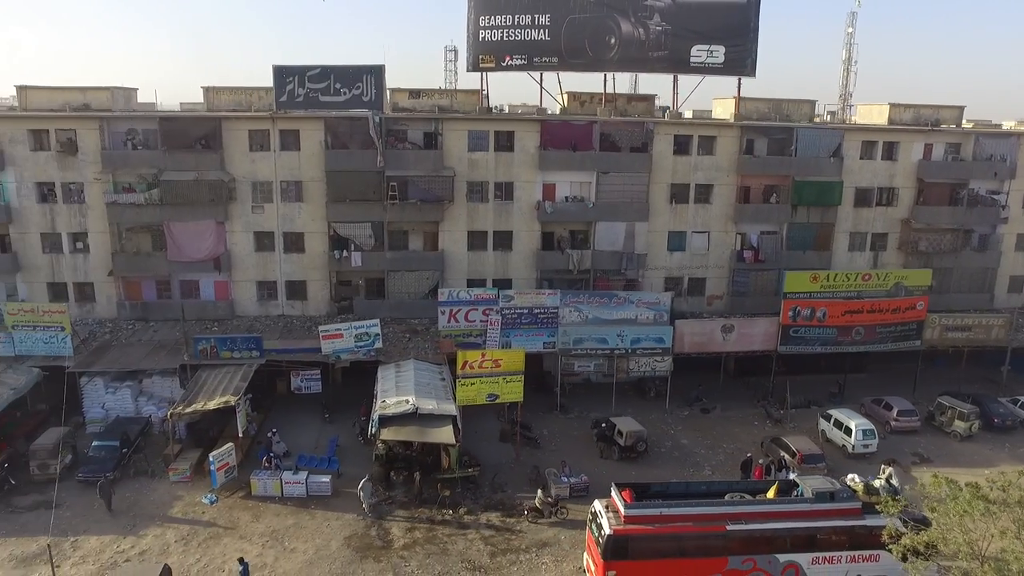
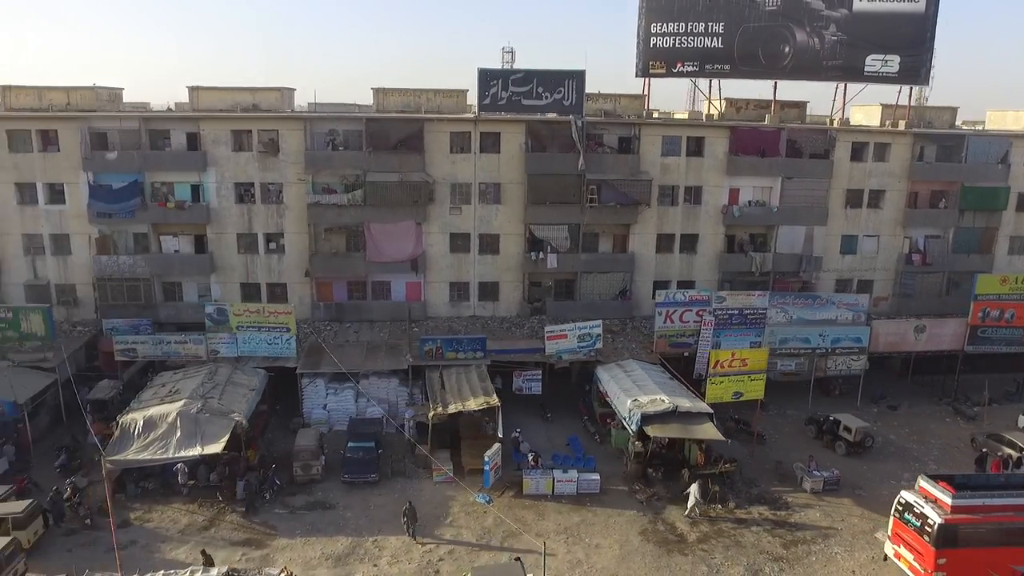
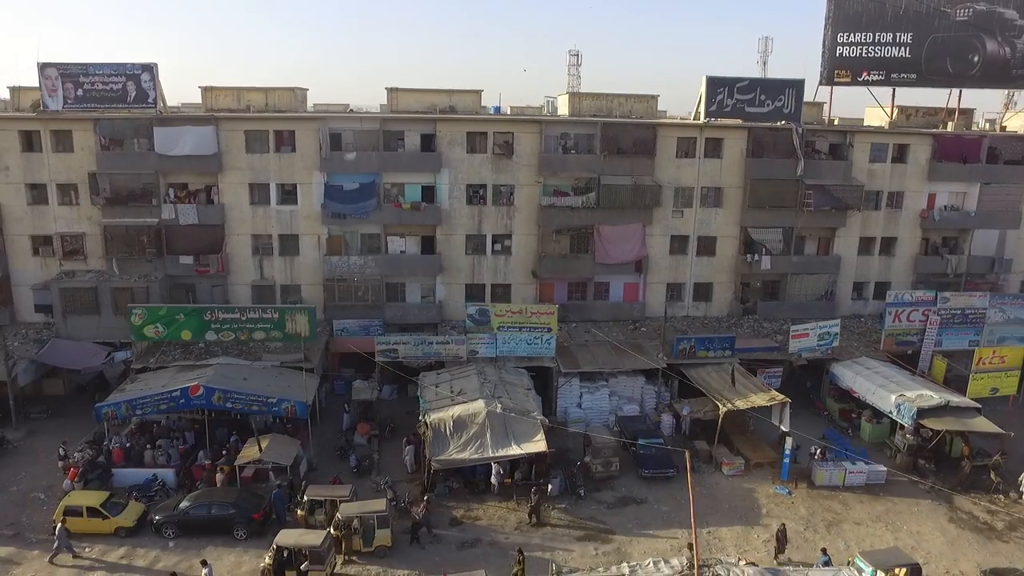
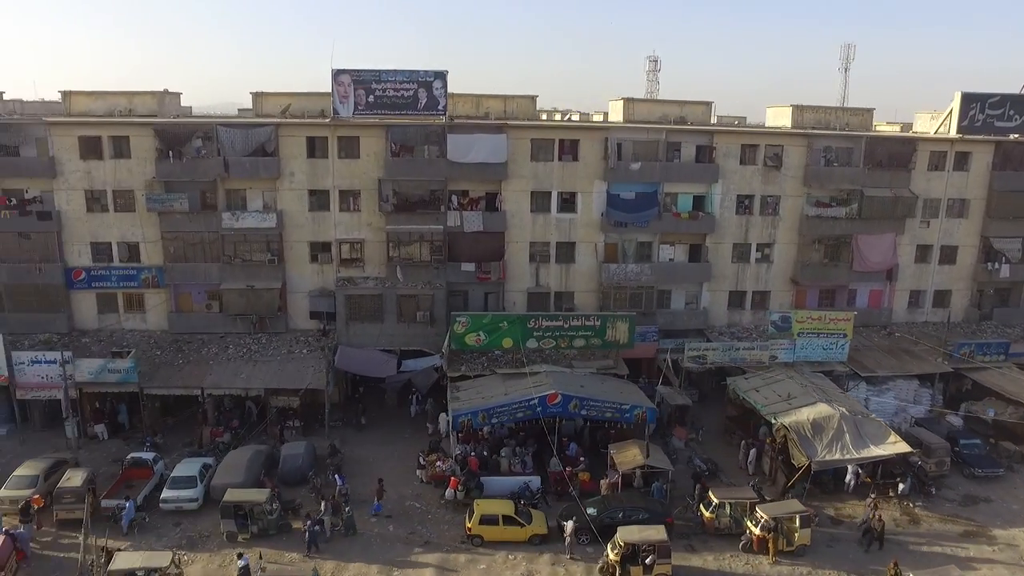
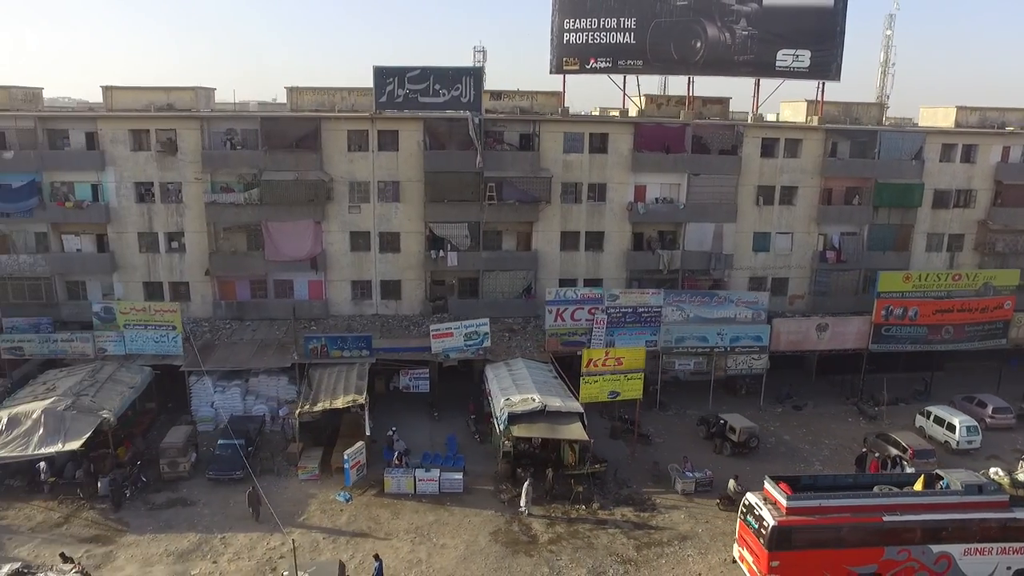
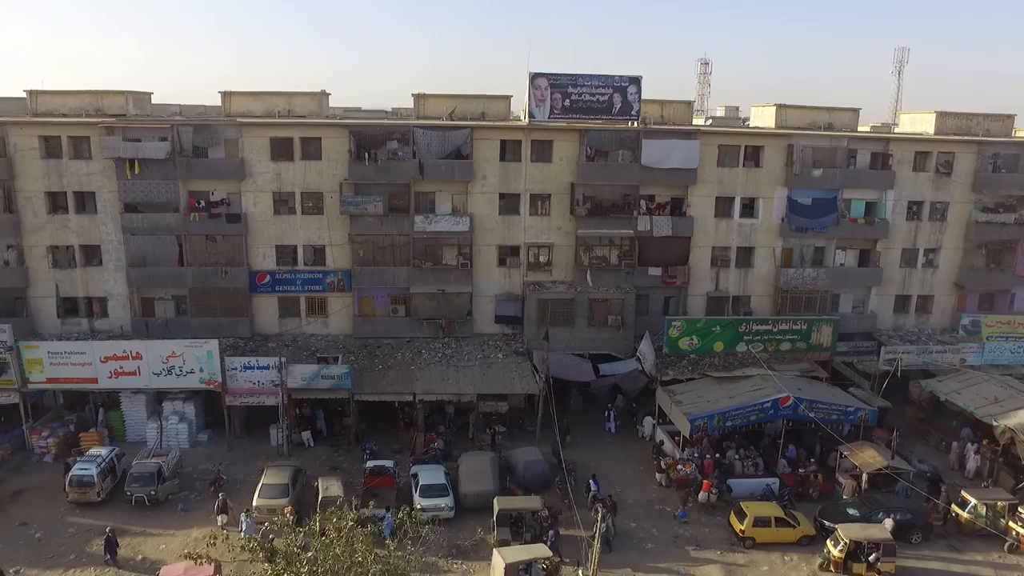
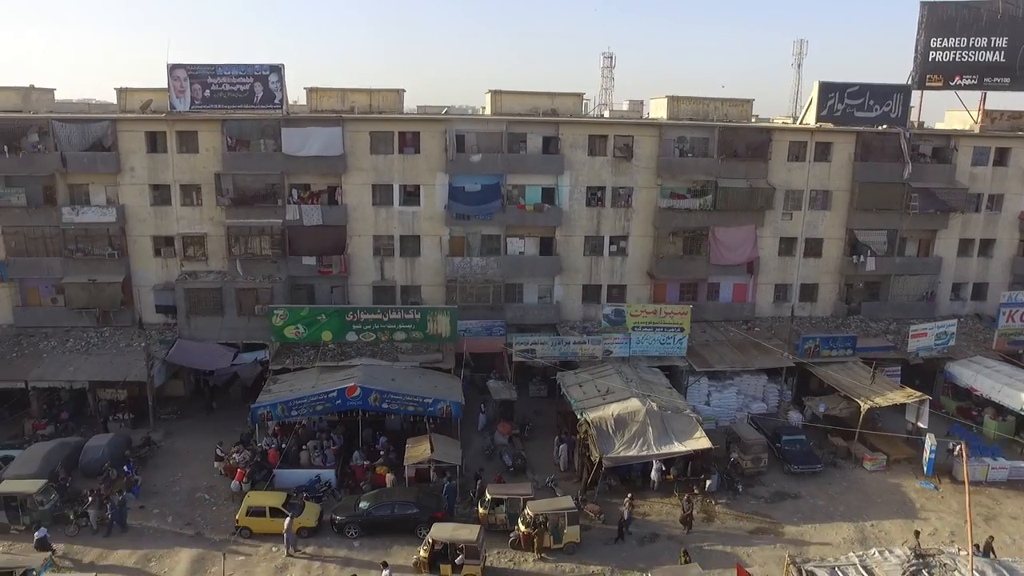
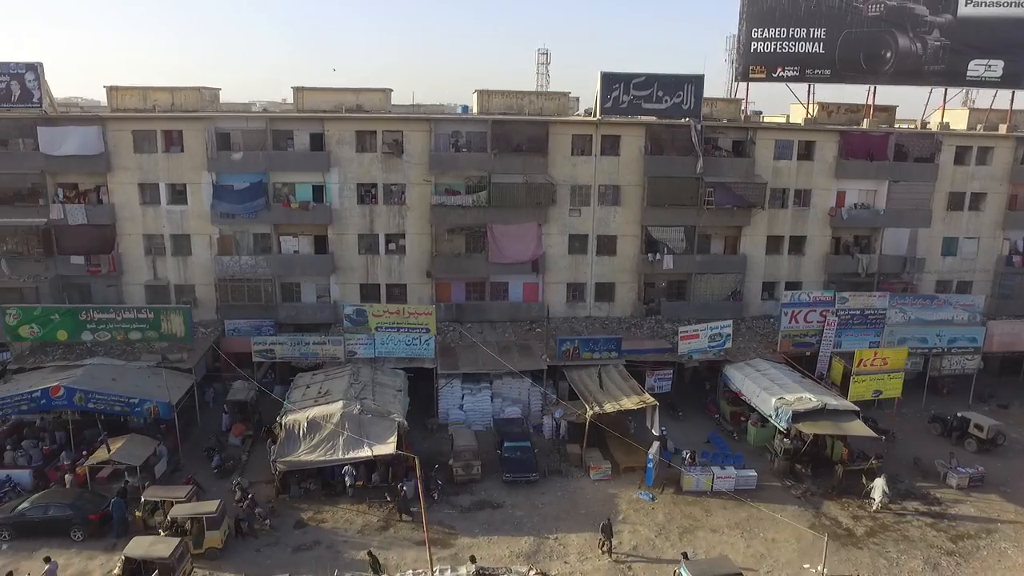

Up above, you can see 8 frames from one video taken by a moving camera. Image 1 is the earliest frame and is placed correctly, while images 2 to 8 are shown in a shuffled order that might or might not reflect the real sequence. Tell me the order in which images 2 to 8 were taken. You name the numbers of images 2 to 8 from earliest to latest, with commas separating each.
5, 2, 8, 3, 7, 4, 6
